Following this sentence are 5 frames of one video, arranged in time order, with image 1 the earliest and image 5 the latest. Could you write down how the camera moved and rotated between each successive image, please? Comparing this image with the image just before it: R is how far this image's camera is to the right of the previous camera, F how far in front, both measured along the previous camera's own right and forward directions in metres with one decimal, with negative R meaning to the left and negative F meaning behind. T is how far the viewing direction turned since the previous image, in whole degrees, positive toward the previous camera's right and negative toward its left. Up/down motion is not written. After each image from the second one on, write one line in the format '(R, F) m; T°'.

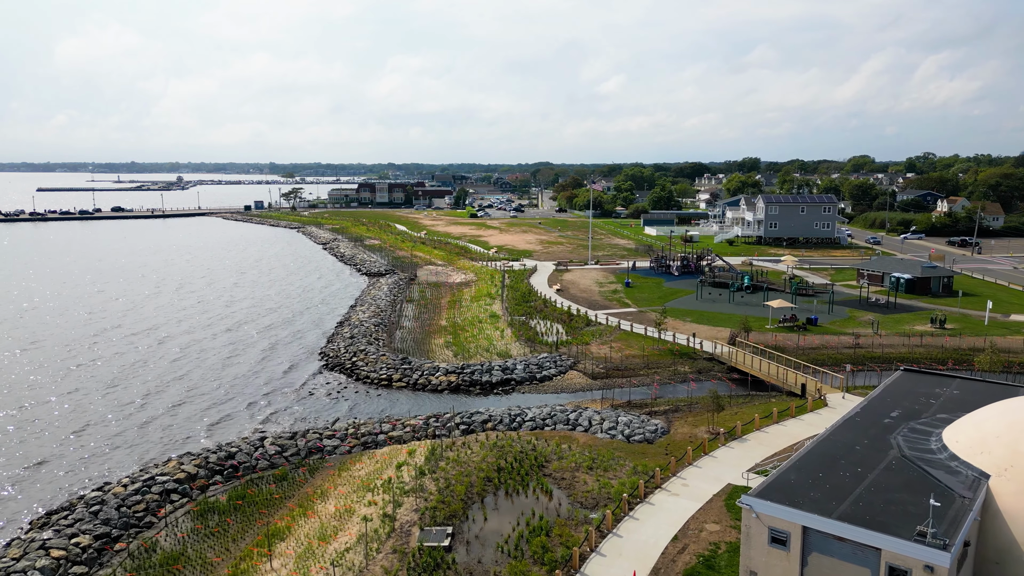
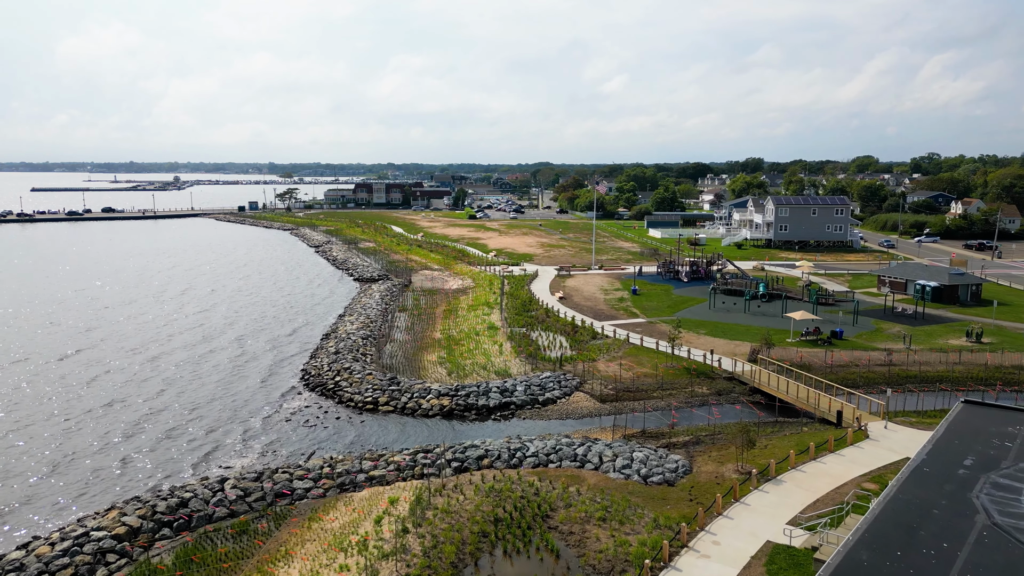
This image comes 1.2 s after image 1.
(0.0, +2.9) m; 0°
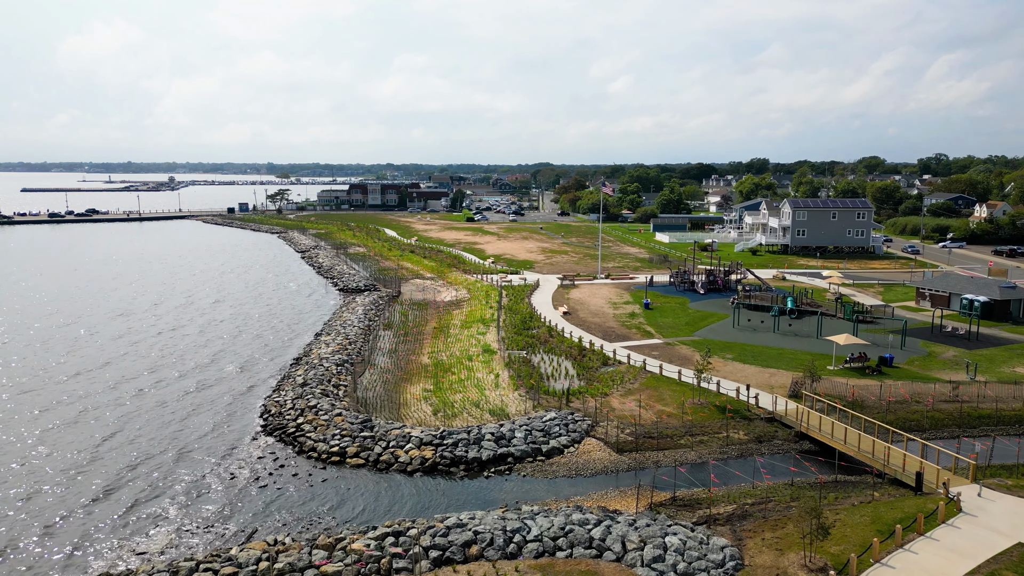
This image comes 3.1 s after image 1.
(+0.1, +4.7) m; 0°
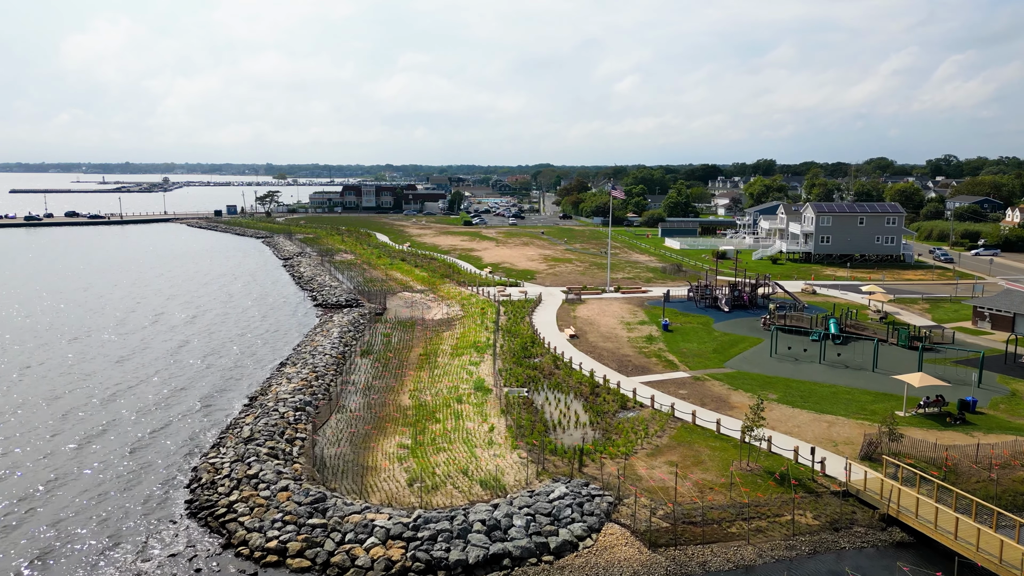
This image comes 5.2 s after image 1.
(+0.1, +5.5) m; 0°
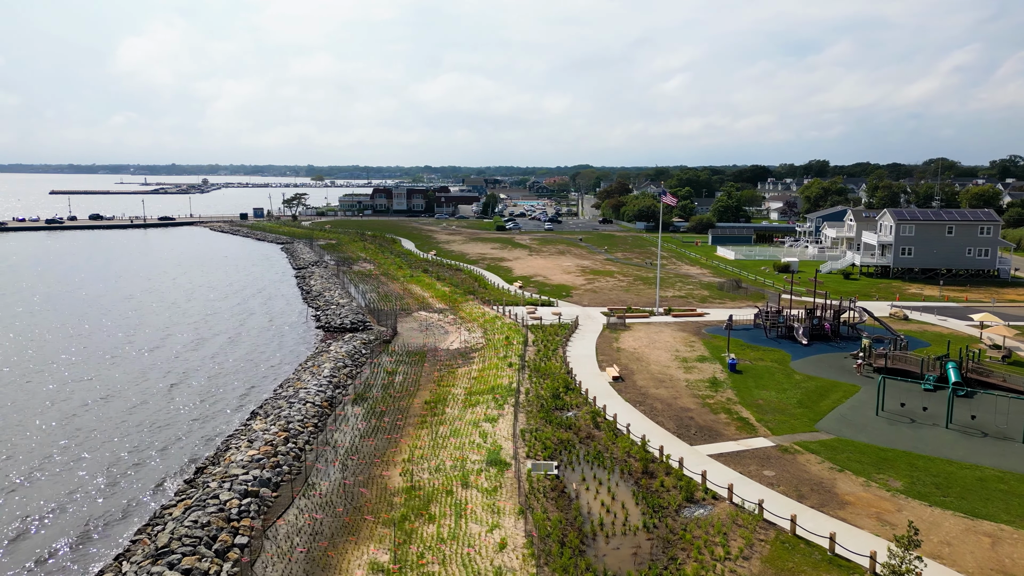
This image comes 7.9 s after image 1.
(+0.3, +6.7) m; -3°
